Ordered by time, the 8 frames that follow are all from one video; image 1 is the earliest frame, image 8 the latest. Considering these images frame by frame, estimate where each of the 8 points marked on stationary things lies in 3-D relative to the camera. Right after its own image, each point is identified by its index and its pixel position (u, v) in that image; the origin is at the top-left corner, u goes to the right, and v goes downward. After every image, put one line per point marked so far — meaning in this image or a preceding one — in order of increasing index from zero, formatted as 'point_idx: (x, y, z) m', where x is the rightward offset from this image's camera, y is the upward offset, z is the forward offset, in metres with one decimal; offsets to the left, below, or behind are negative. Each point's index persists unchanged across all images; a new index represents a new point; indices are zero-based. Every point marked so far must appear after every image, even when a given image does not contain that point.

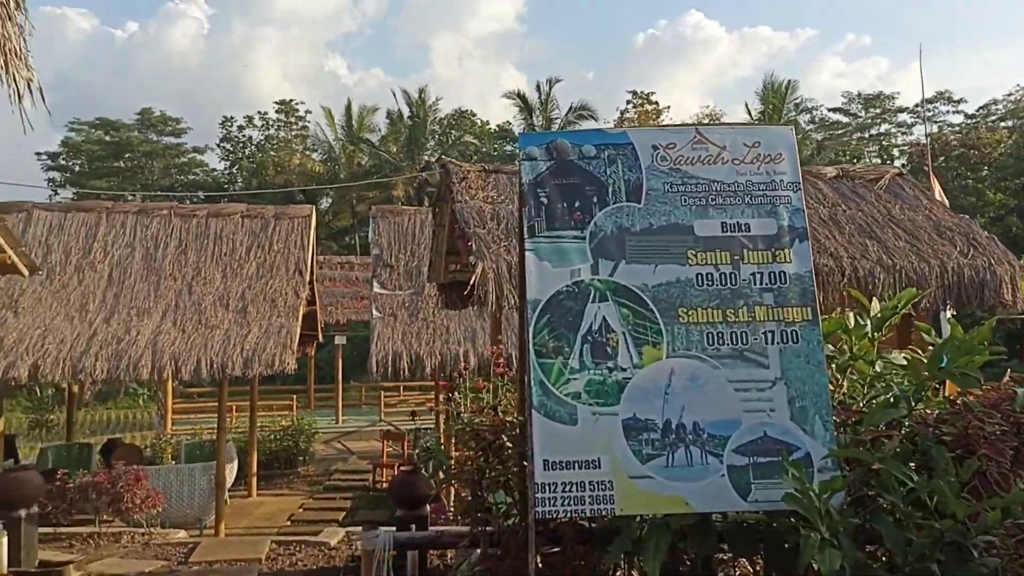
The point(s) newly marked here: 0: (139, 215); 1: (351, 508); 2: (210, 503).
0: (-5.1, +1.0, +12.6) m
1: (-2.3, -3.1, +12.8) m
2: (-3.7, -2.6, +11.0) m
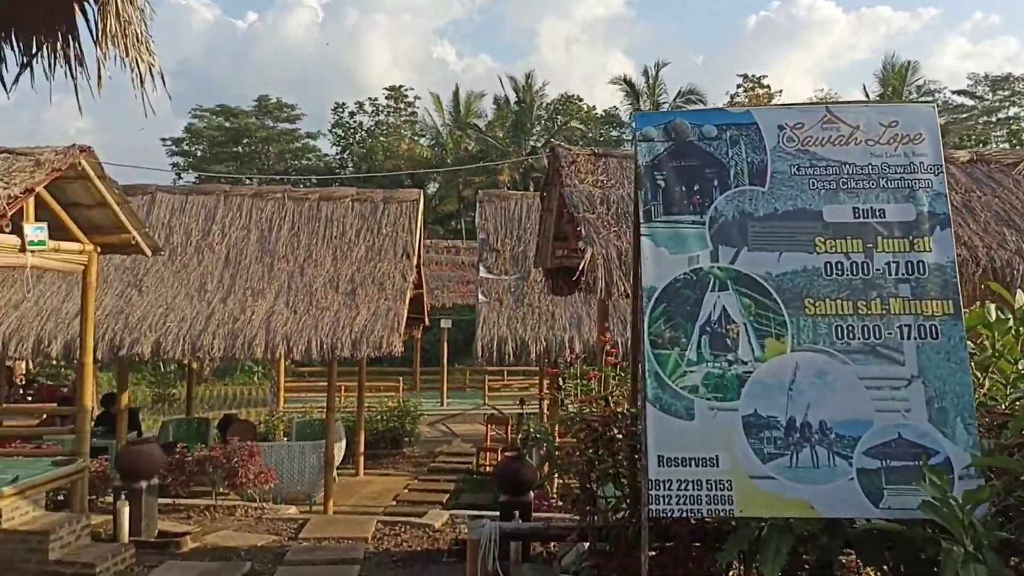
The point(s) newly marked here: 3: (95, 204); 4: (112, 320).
0: (-3.6, +1.3, +12.9) m
1: (-0.8, -2.9, +12.9) m
2: (-2.4, -2.4, +11.3) m
3: (-3.7, +0.8, +8.1) m
4: (-4.7, -0.4, +10.8) m
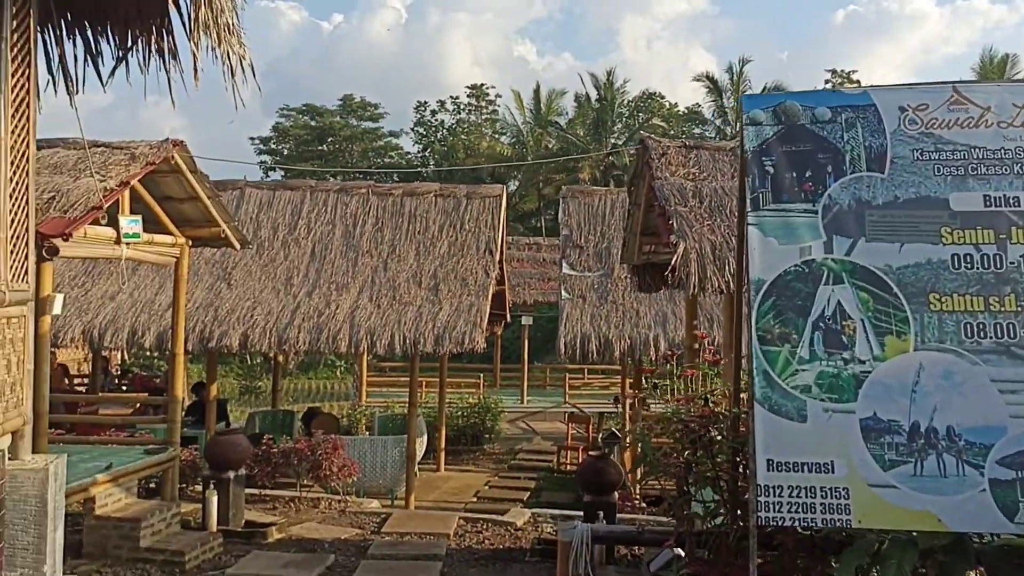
0: (-2.5, +1.4, +13.1) m
1: (+0.3, -2.8, +12.8) m
2: (-1.4, -2.3, +11.4) m
3: (-2.9, +0.8, +8.3) m
4: (-3.8, -0.3, +11.1) m
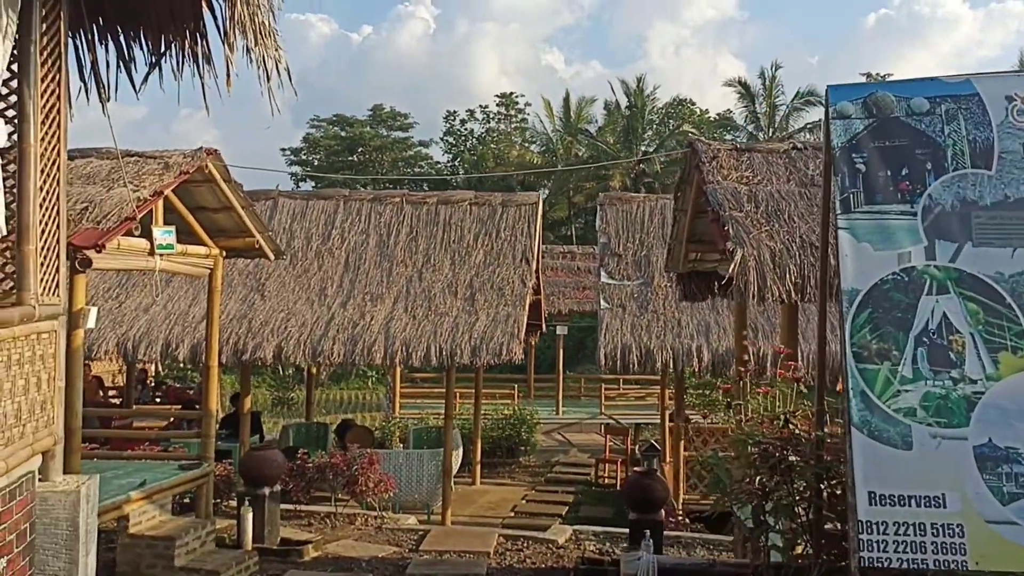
0: (-1.9, +1.2, +12.9) m
1: (+0.8, -2.9, +12.5) m
2: (-0.9, -2.4, +11.1) m
3: (-2.6, +0.7, +8.1) m
4: (-3.3, -0.4, +10.9) m
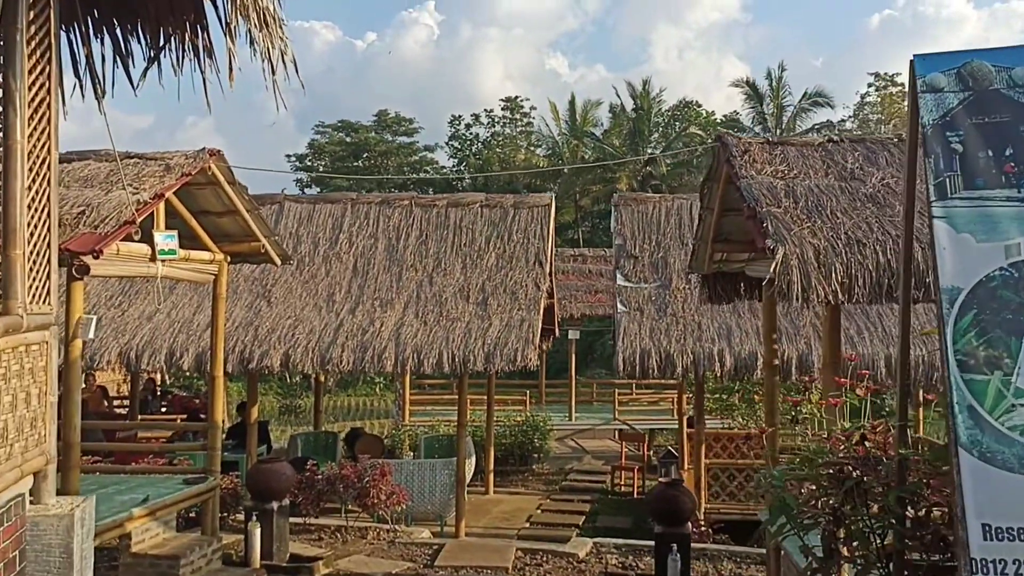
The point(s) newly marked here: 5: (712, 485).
0: (-1.8, +1.1, +12.6) m
1: (+1.0, -3.0, +12.2) m
2: (-0.7, -2.5, +10.8) m
3: (-2.4, +0.7, +7.8) m
4: (-3.1, -0.5, +10.6) m
5: (+2.3, -2.3, +10.5) m
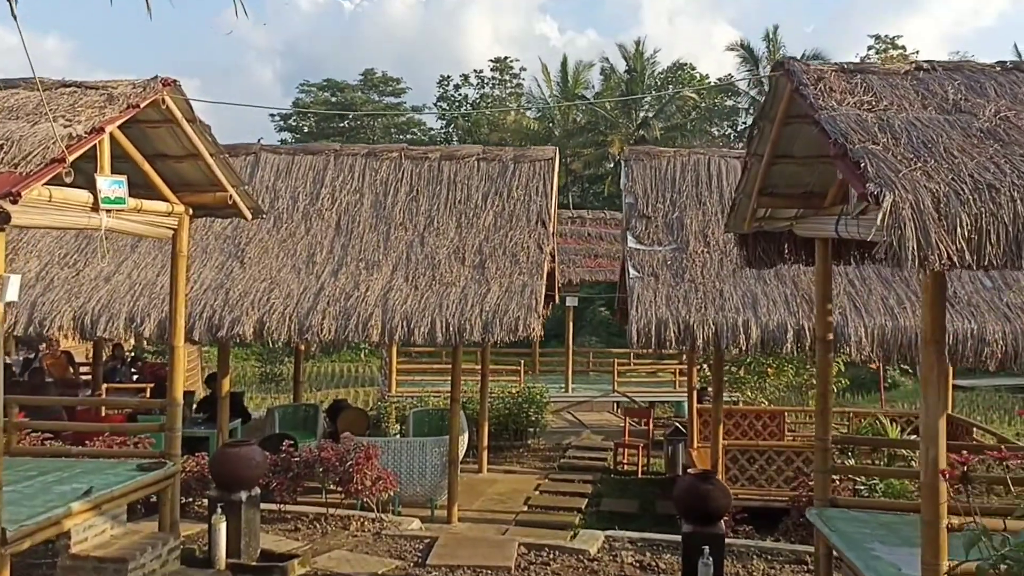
0: (-1.8, +1.6, +11.4) m
1: (+1.0, -2.5, +11.2) m
2: (-0.8, -2.1, +9.8) m
3: (-2.4, +1.0, +6.7) m
4: (-3.1, -0.1, +9.5) m
5: (+2.3, -1.9, +9.6) m
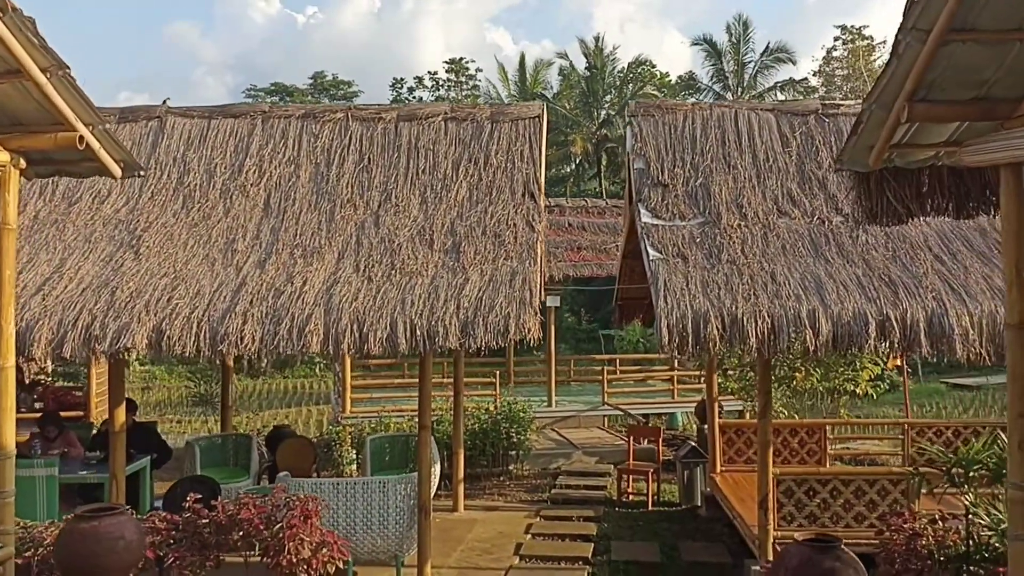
0: (-2.0, +1.6, +9.1) m
1: (+0.9, -2.4, +9.0) m
2: (-0.8, -2.0, +7.5) m
3: (-2.4, +1.0, +4.3) m
4: (-3.3, -0.1, +7.1) m
5: (+2.2, -1.7, +7.4) m
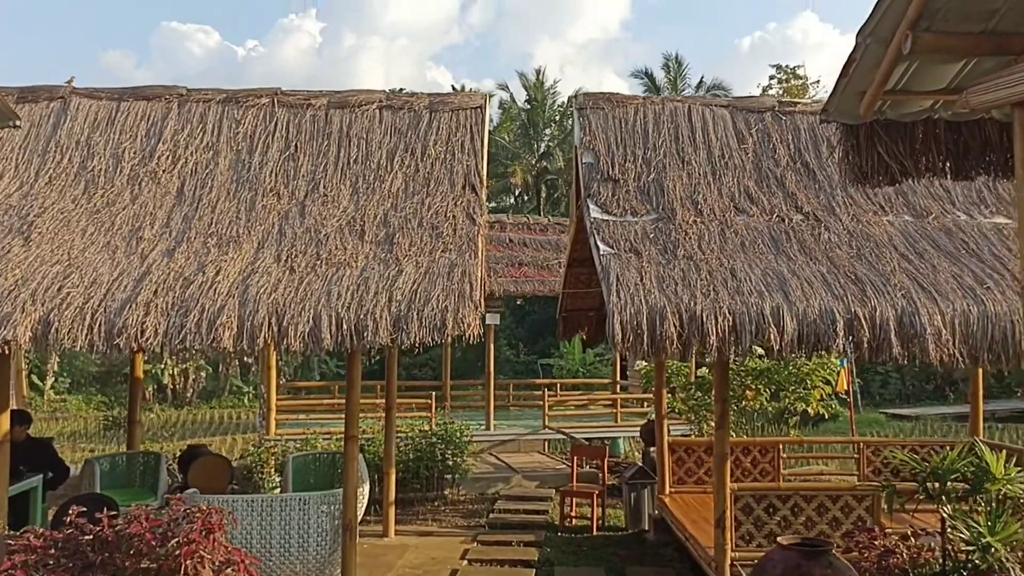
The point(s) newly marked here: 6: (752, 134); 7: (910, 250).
0: (-2.6, +1.6, +8.4) m
1: (+0.3, -2.5, +8.3) m
2: (-1.3, -2.0, +6.7) m
3: (-2.6, +1.2, +3.6) m
4: (-3.7, 0.0, +6.2) m
5: (+1.7, -1.7, +6.8) m
6: (+2.1, +1.4, +8.1) m
7: (+2.9, +0.3, +6.8) m
